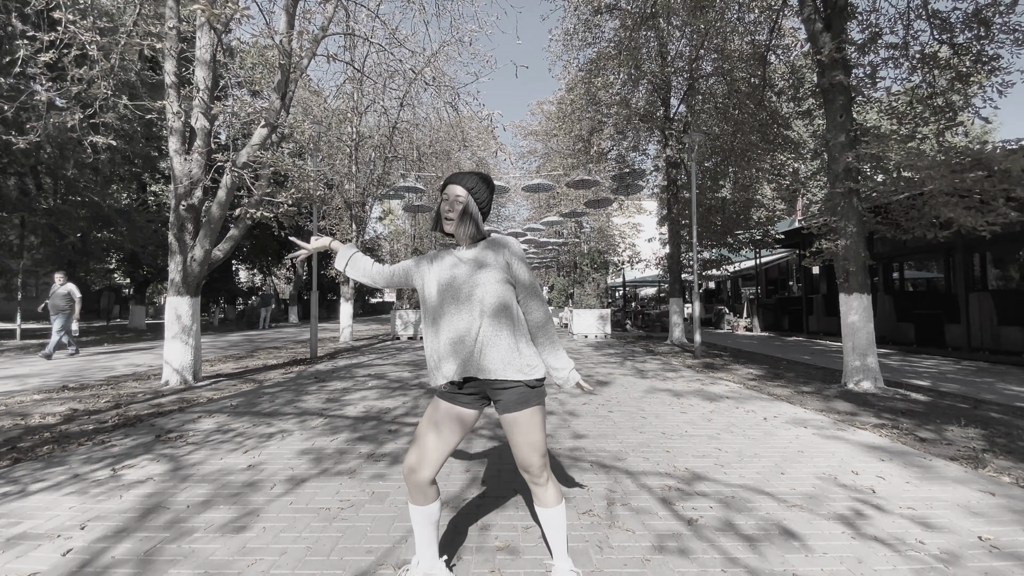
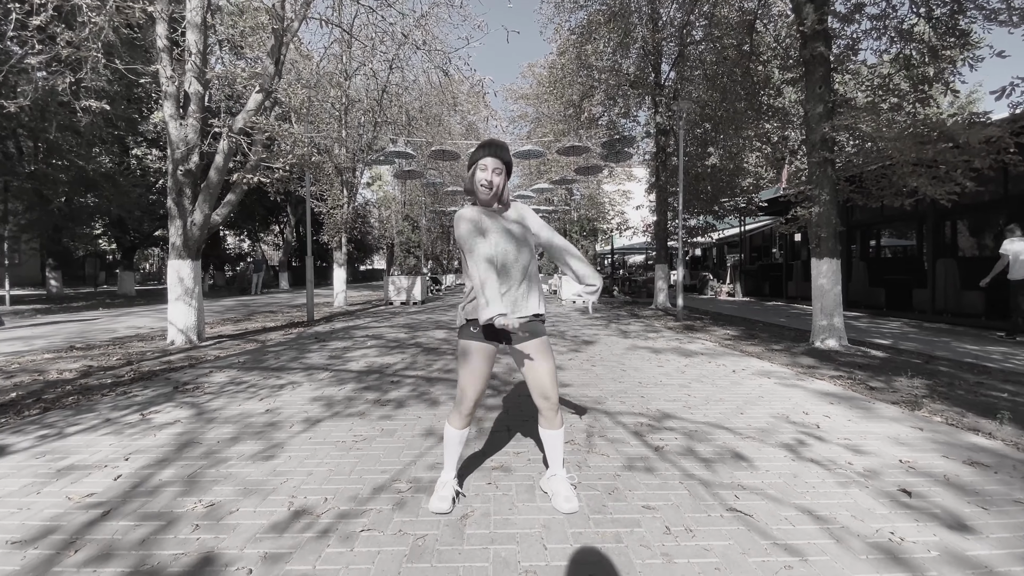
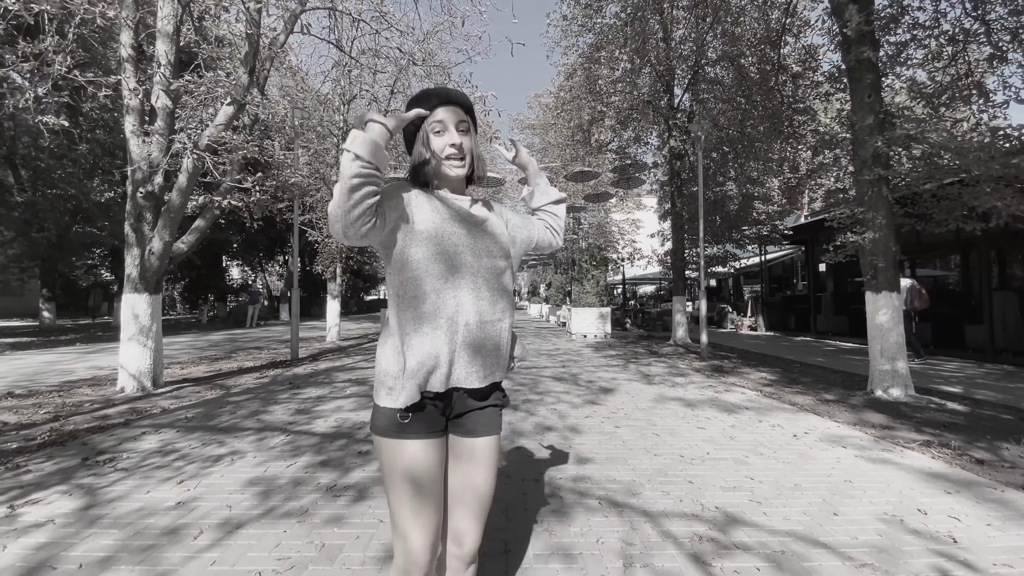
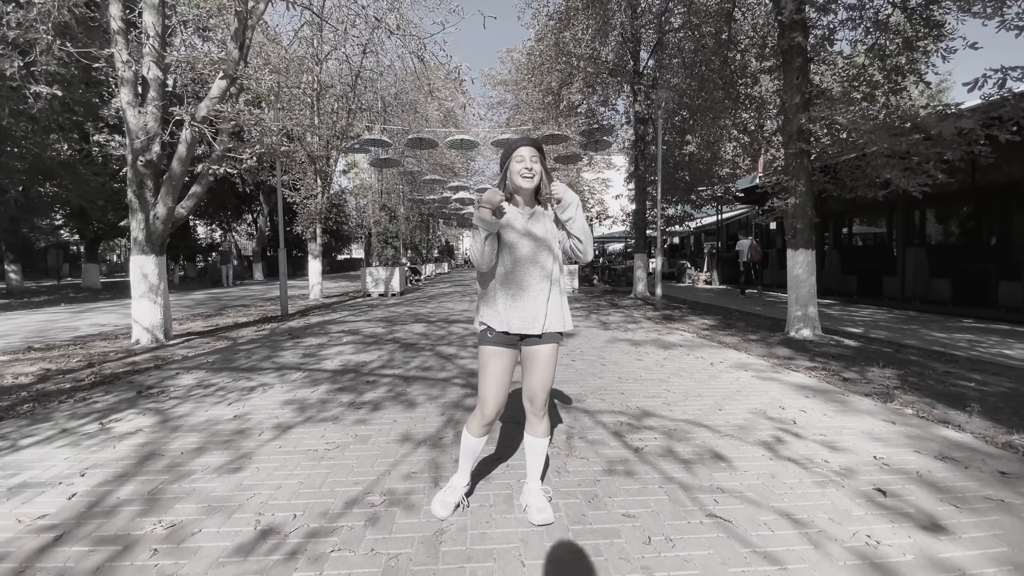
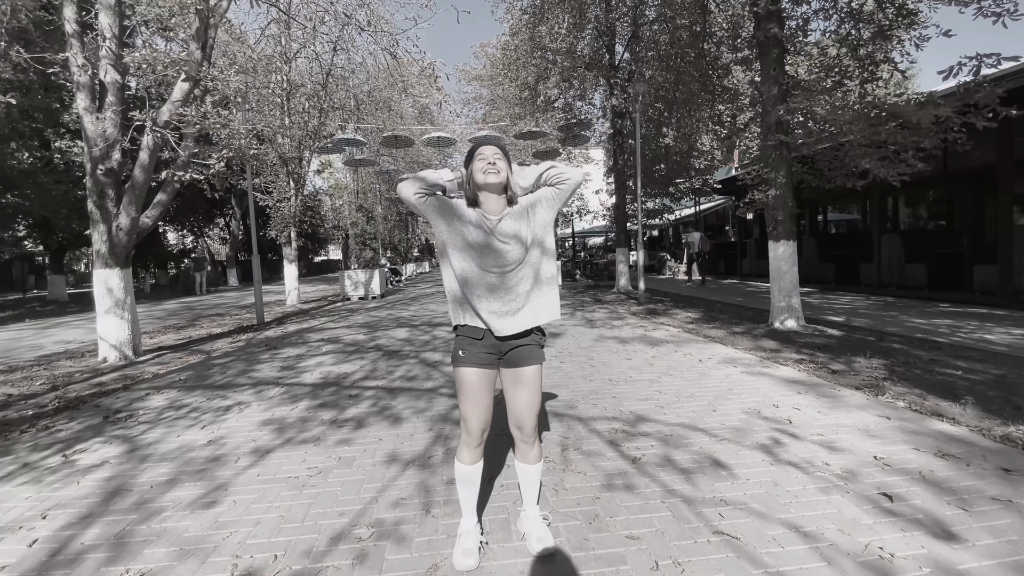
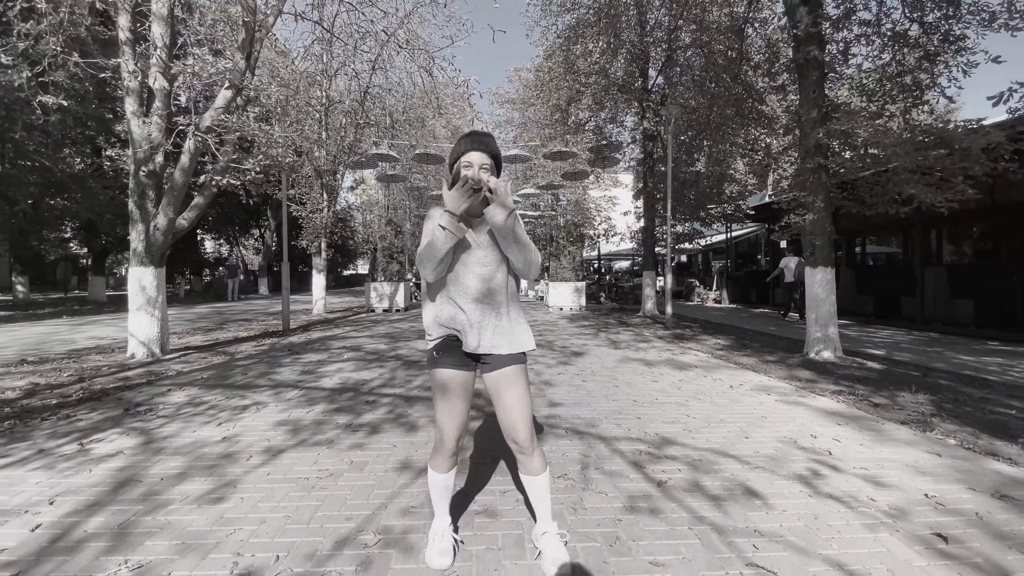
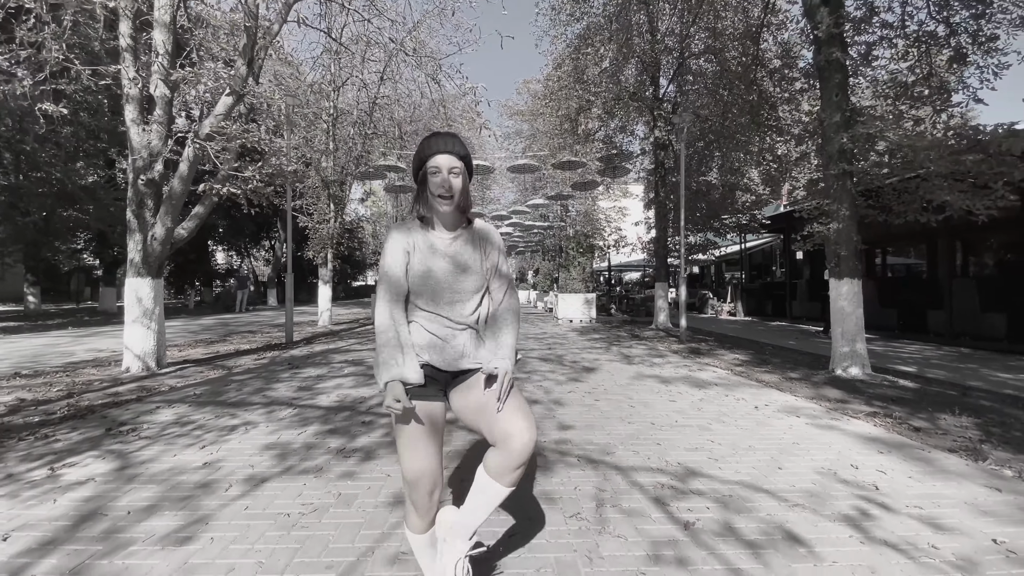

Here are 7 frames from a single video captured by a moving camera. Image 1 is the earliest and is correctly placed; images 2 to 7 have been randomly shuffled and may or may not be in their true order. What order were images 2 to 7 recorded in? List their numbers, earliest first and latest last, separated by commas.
2, 3, 7, 6, 4, 5
